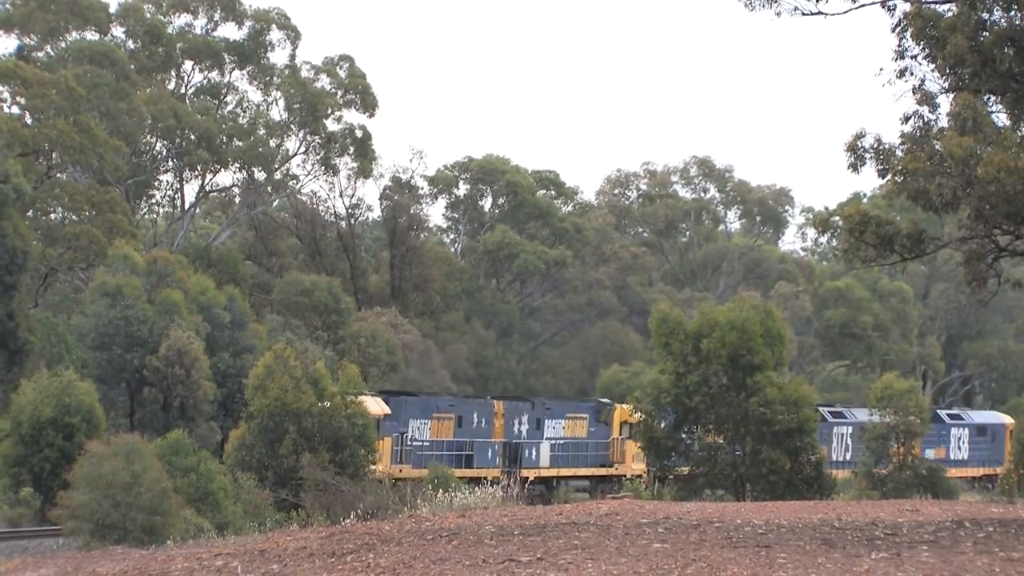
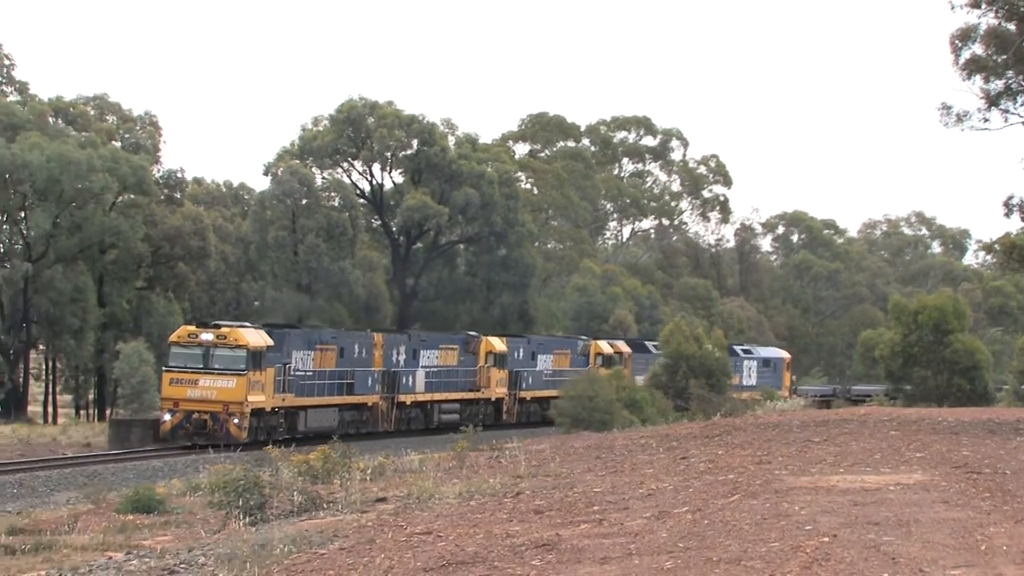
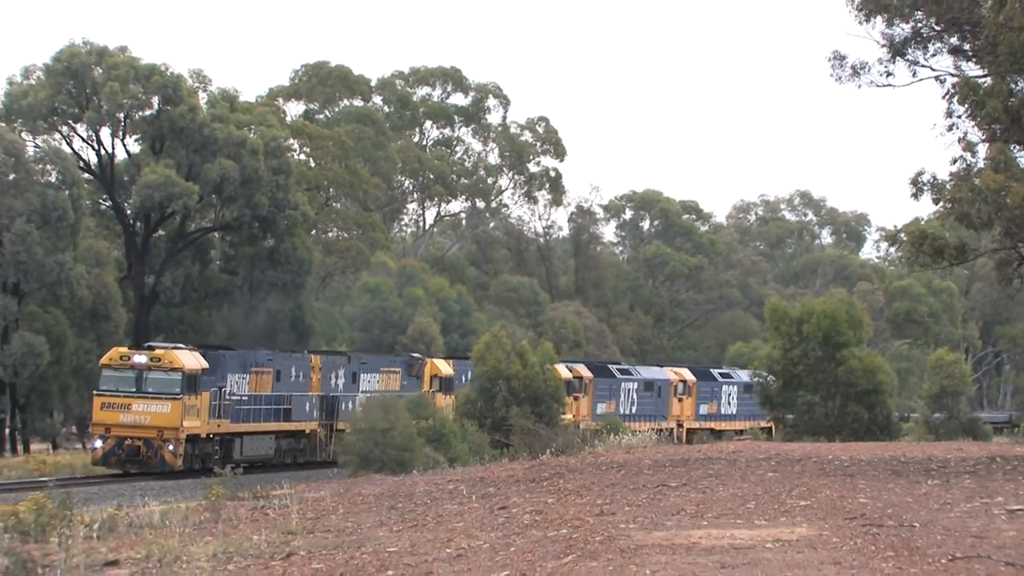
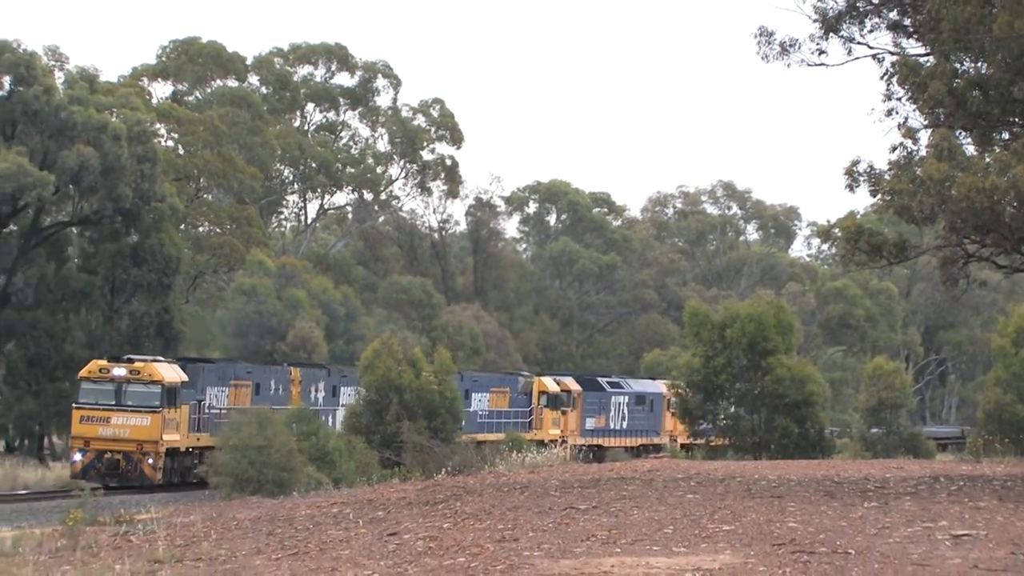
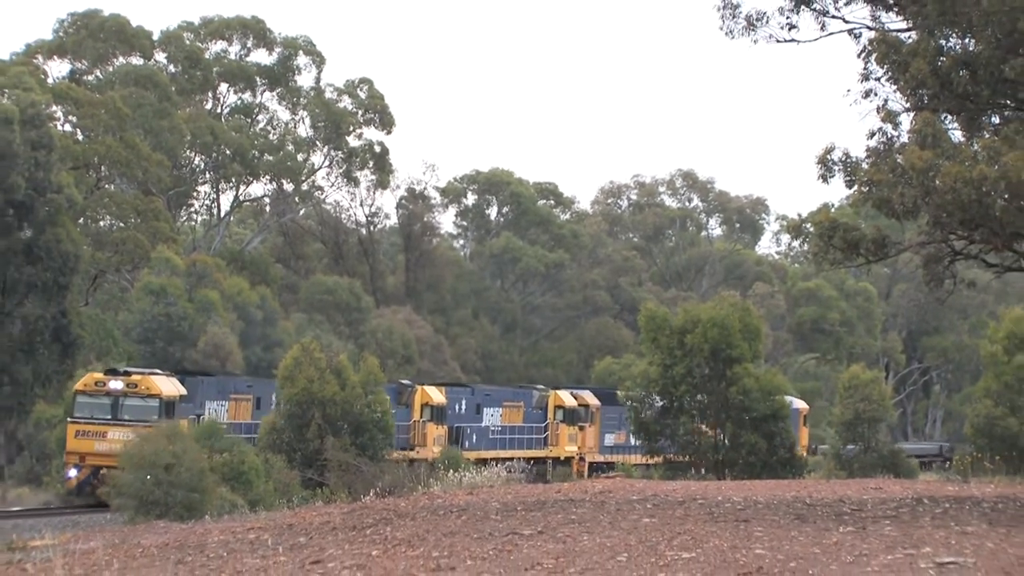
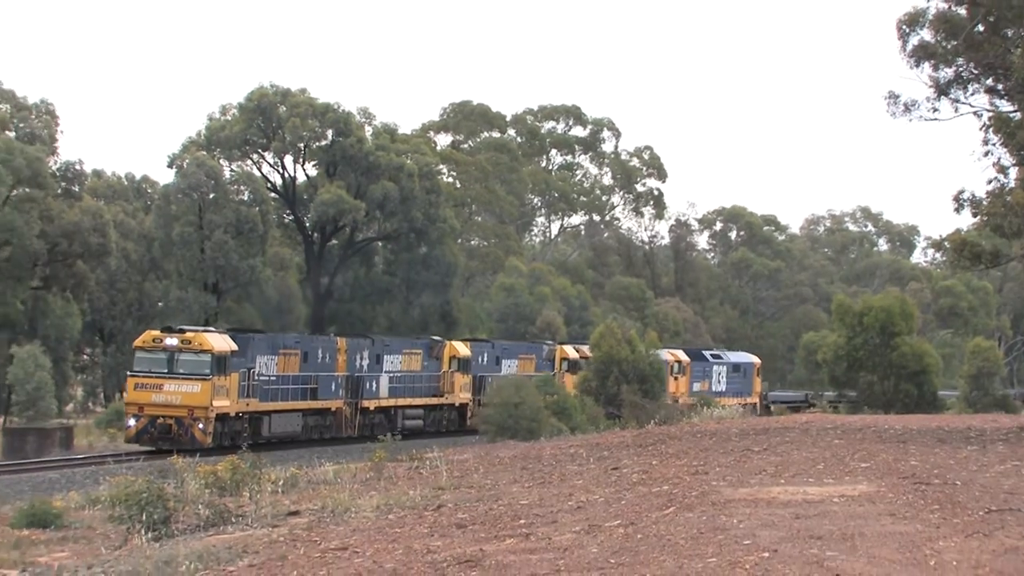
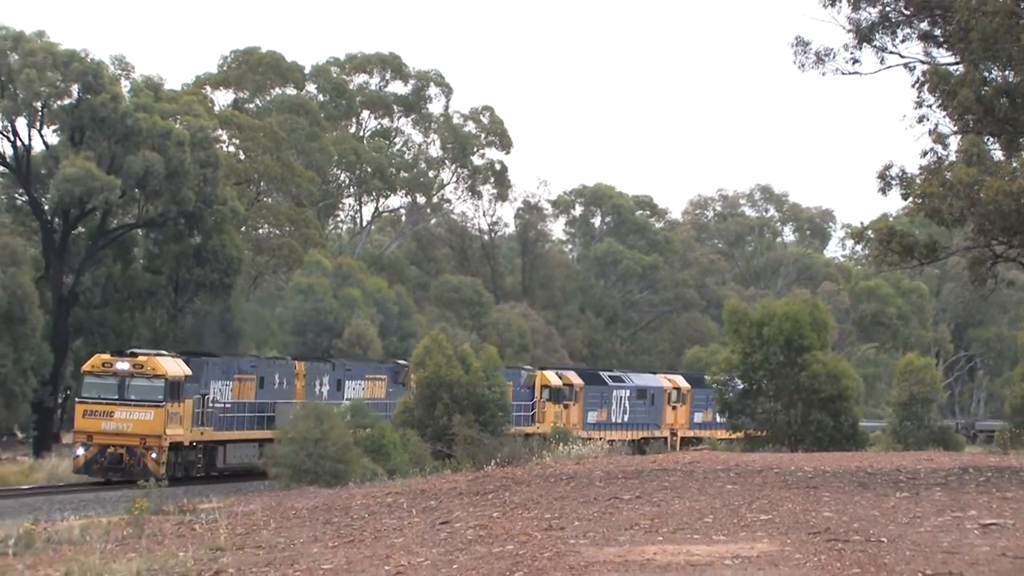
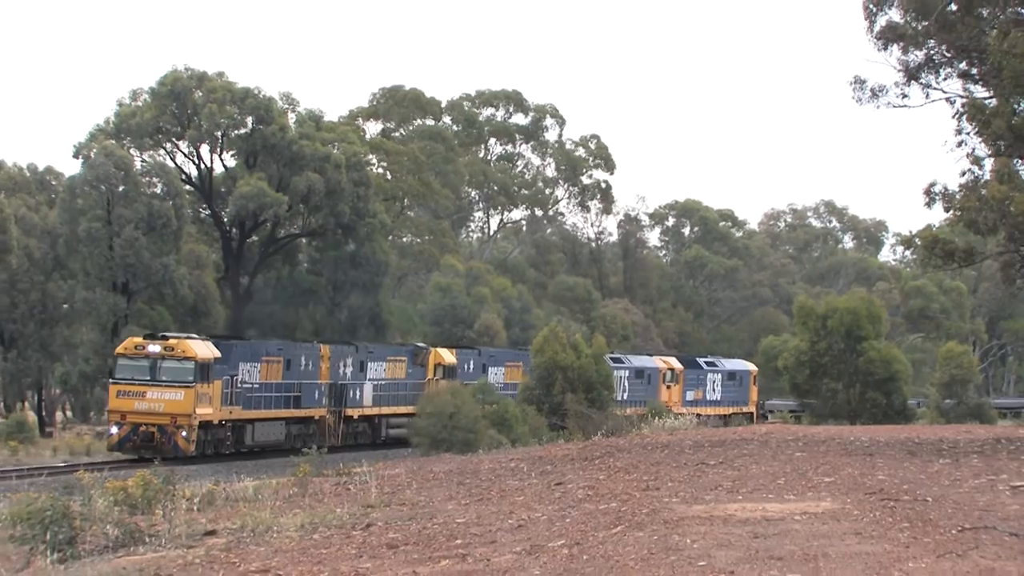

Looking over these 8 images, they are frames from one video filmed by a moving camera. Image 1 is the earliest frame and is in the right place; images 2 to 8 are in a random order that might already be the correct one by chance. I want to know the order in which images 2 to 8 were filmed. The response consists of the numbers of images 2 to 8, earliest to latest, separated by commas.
5, 4, 7, 3, 8, 6, 2
